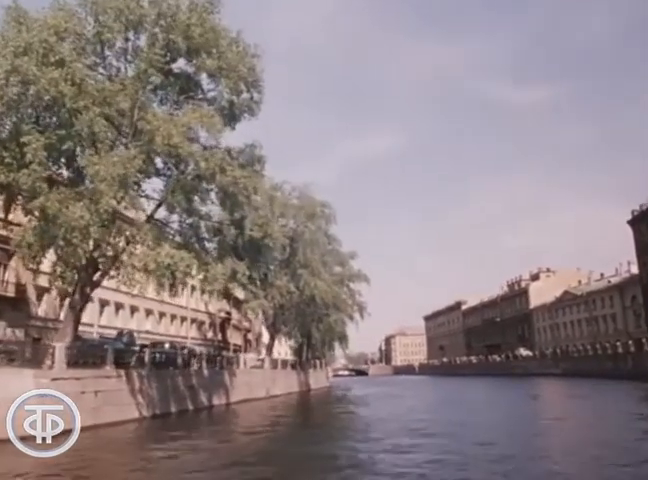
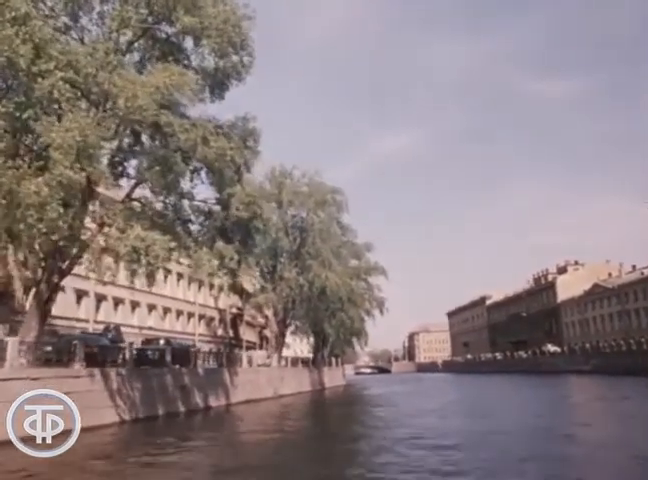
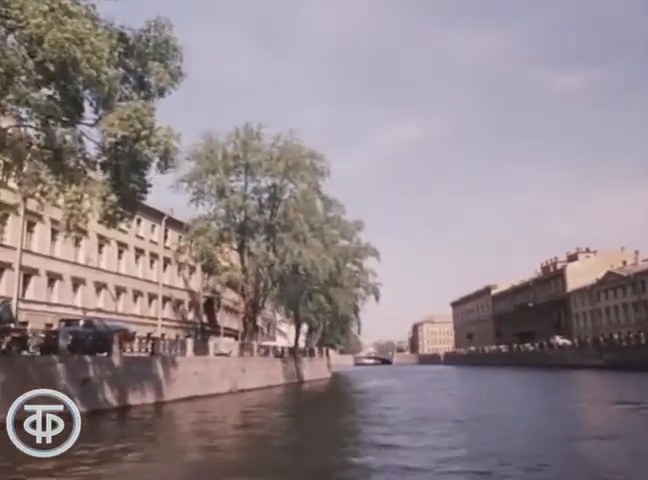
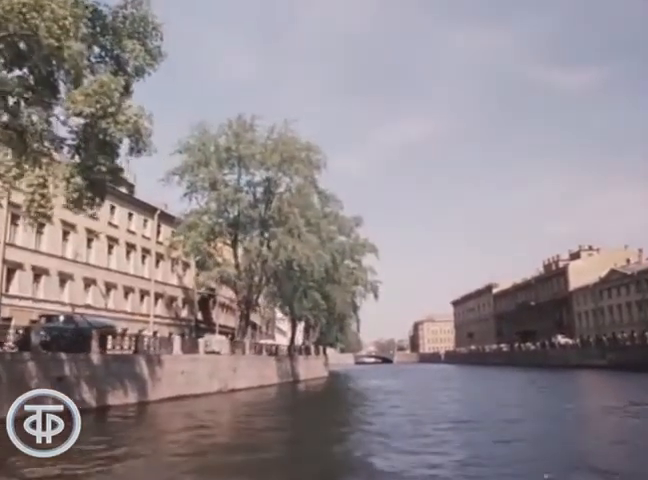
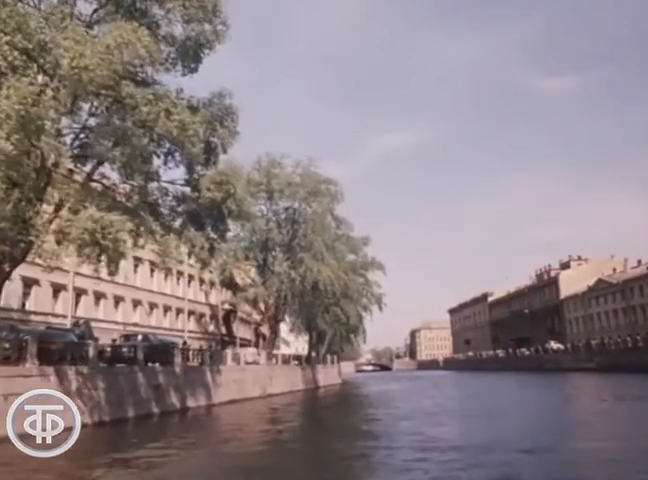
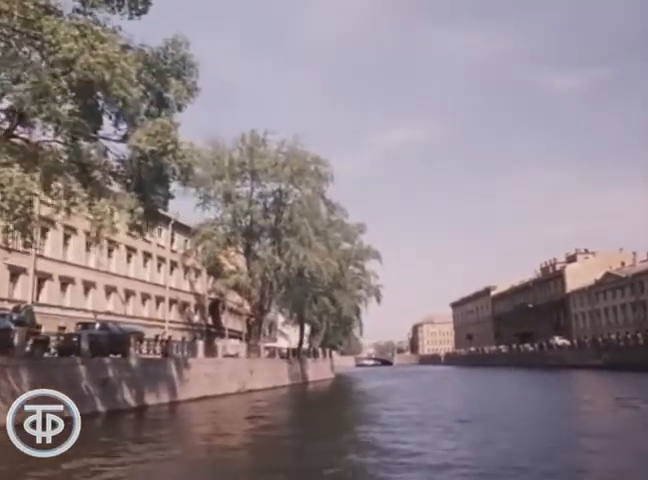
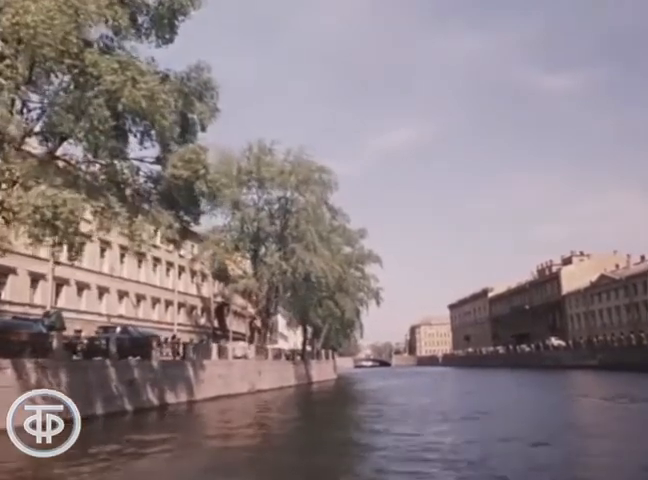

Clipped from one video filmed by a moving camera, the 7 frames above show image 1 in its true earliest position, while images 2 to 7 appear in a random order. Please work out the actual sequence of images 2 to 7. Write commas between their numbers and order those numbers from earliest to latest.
2, 5, 7, 6, 3, 4
